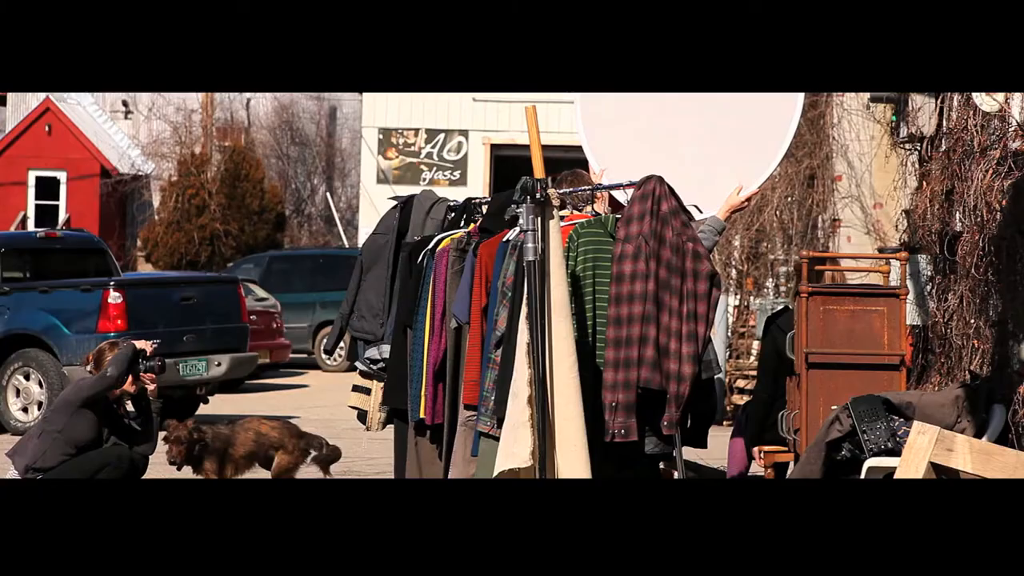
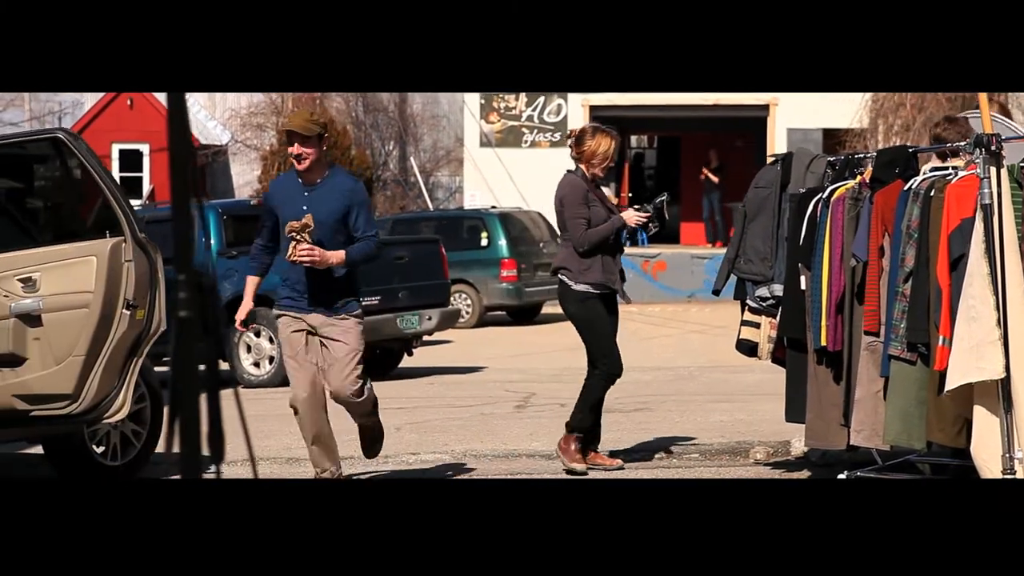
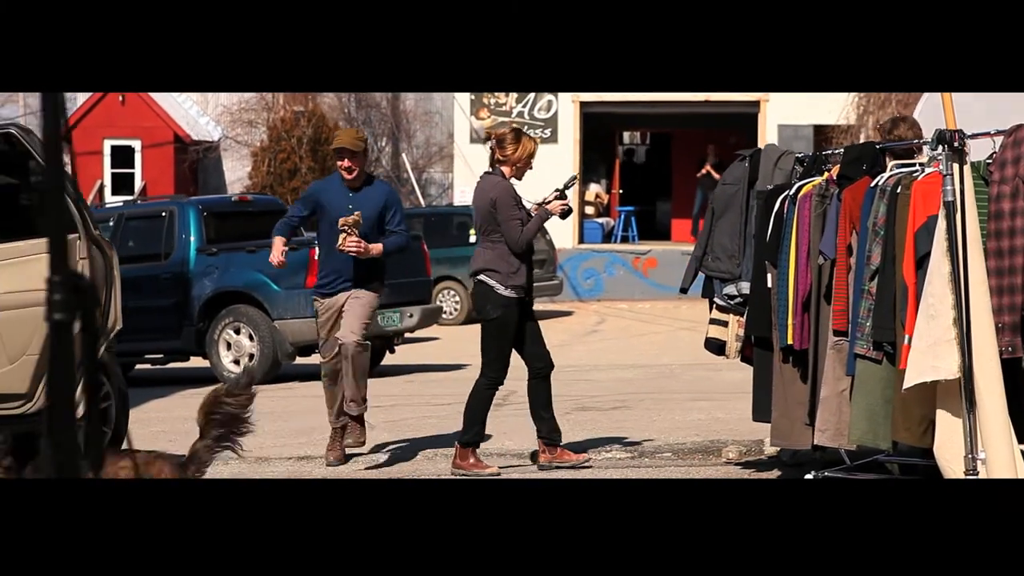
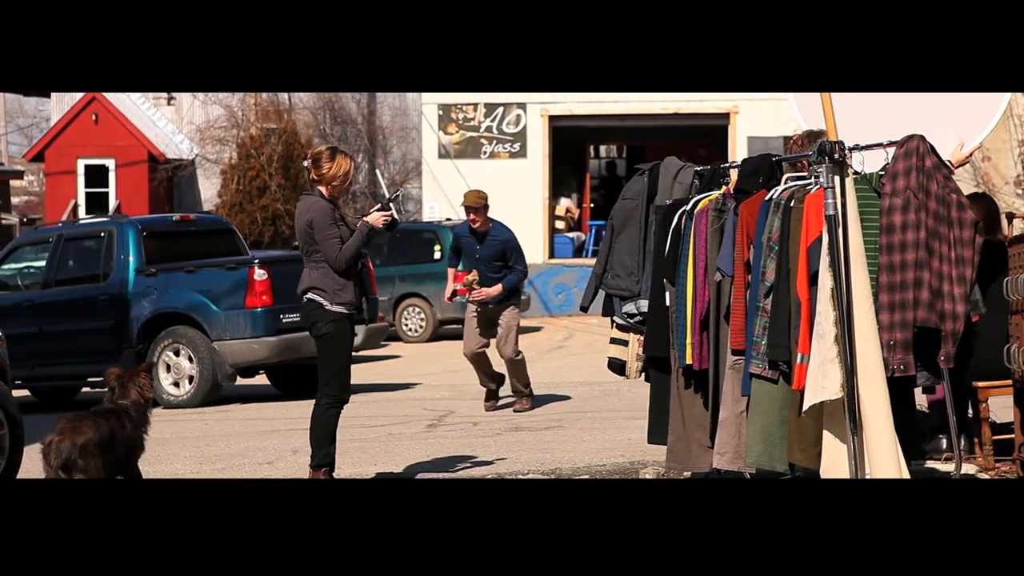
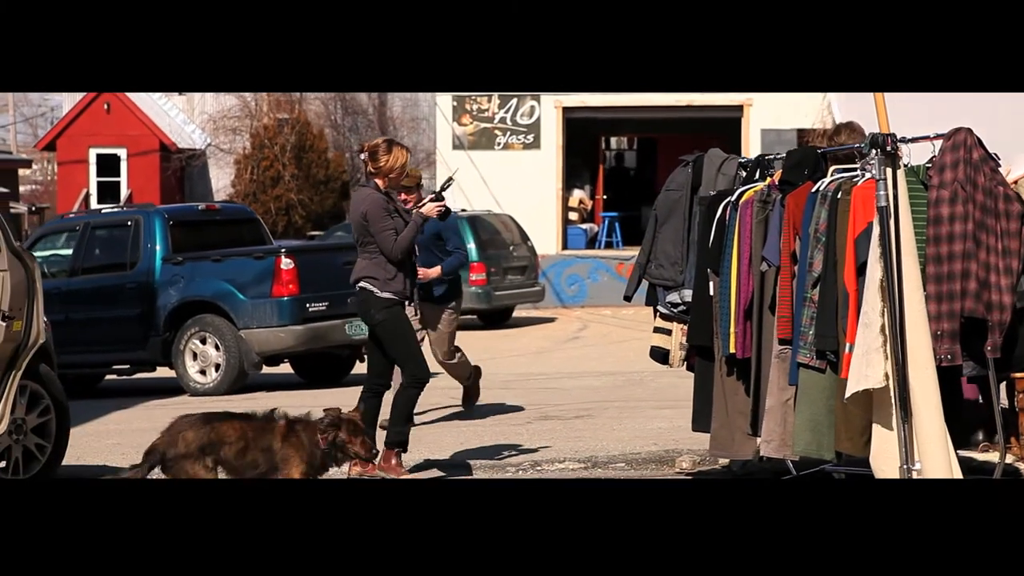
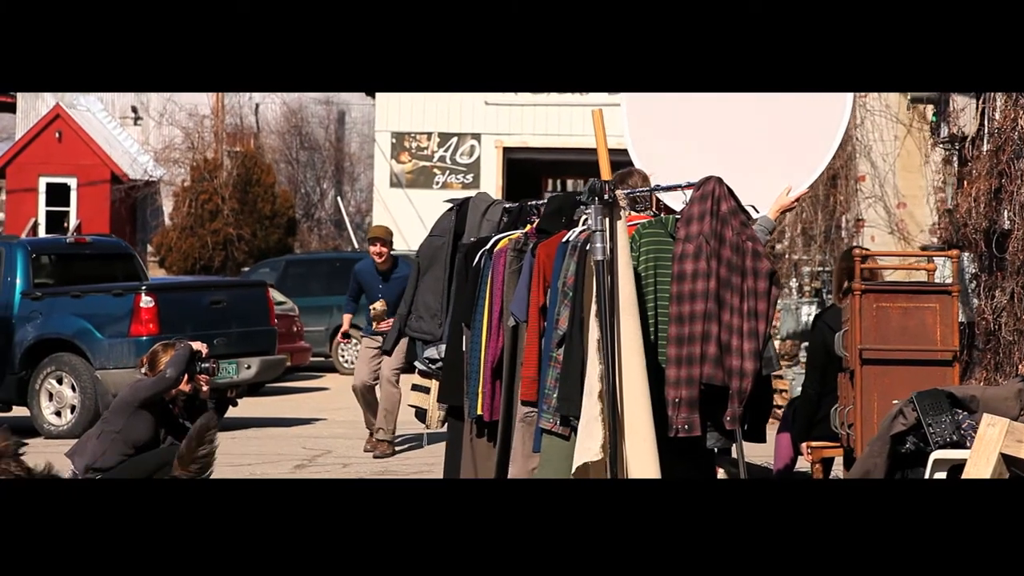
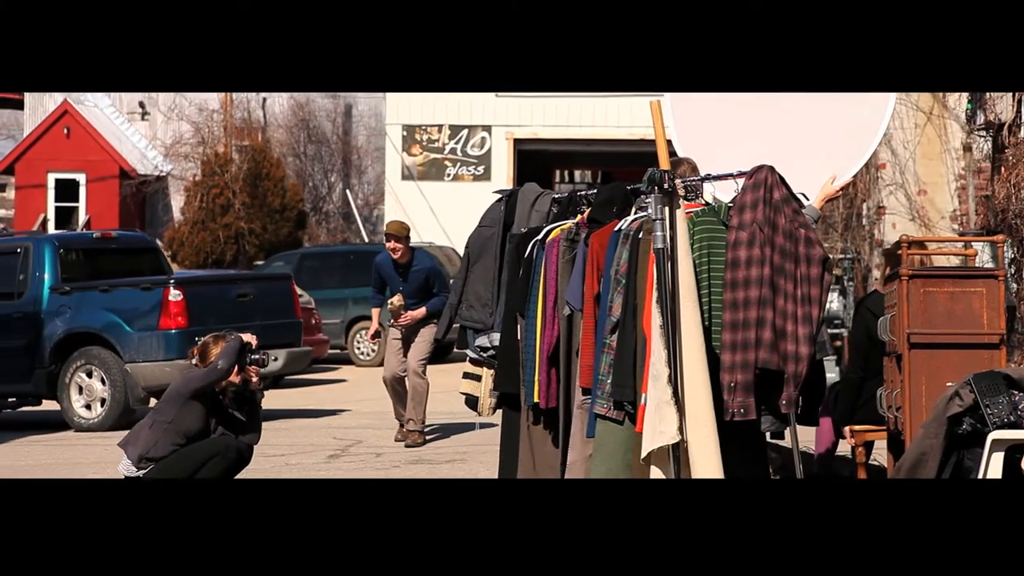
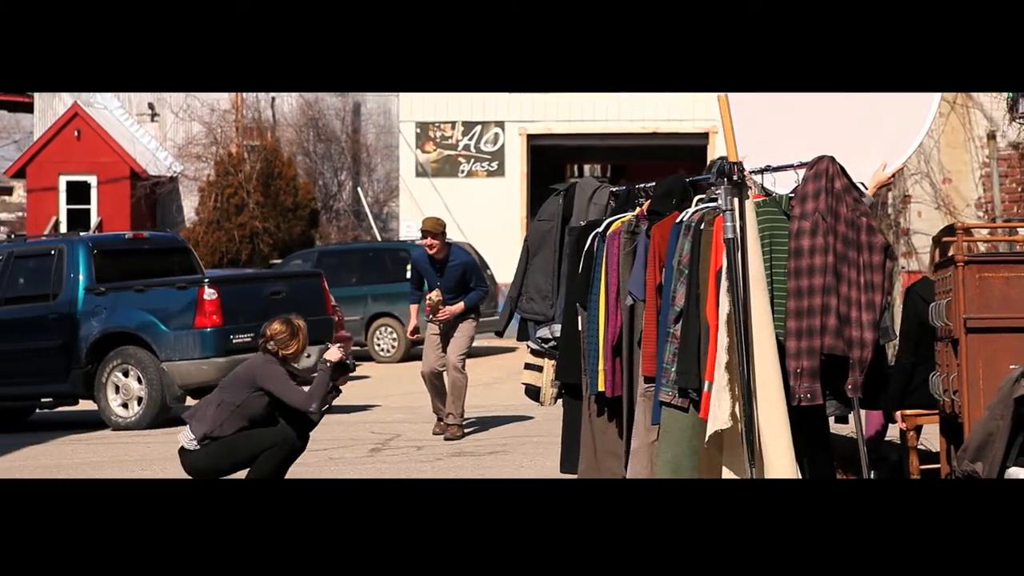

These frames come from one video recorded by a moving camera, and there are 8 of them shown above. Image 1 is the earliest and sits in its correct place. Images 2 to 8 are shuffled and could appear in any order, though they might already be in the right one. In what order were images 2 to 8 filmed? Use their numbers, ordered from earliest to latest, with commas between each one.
6, 7, 8, 4, 5, 3, 2
